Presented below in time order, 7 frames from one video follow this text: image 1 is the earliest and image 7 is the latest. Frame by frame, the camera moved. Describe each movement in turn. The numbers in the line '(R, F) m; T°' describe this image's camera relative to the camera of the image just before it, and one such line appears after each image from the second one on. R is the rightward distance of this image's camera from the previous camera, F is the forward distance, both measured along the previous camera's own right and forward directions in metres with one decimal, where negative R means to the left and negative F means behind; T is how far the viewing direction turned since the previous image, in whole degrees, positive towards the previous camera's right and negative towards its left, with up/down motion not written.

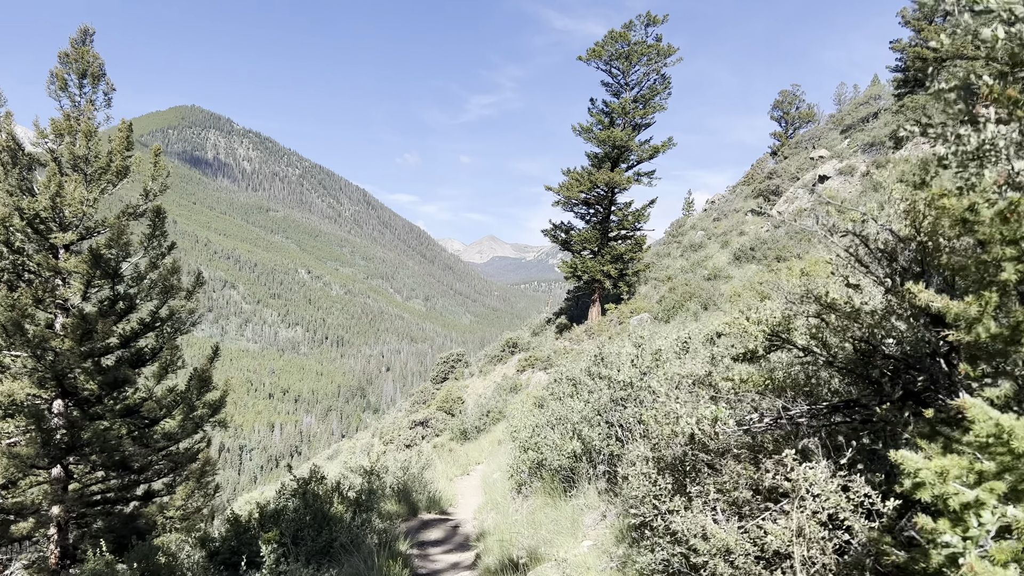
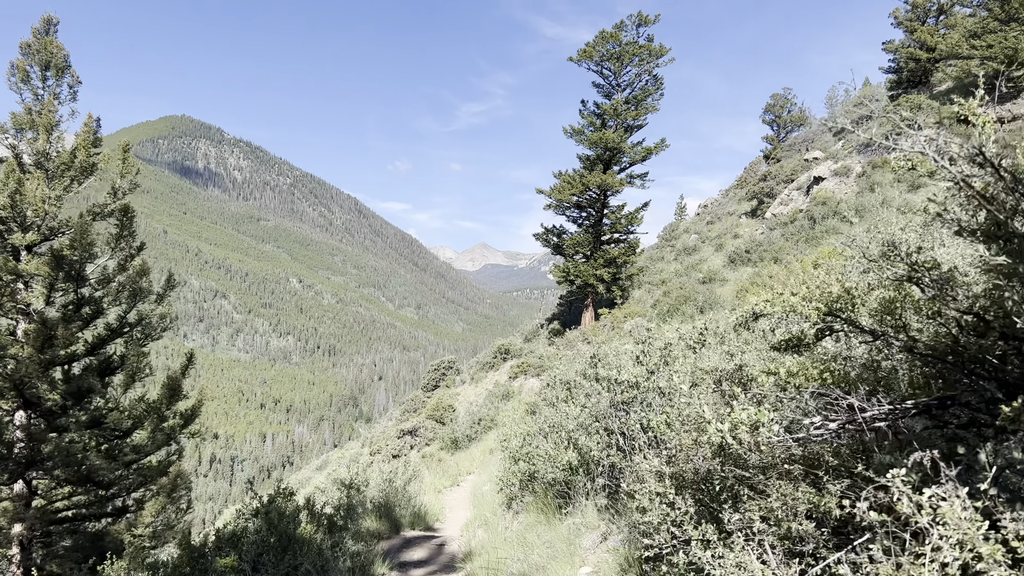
(+0.1, +0.5) m; +1°
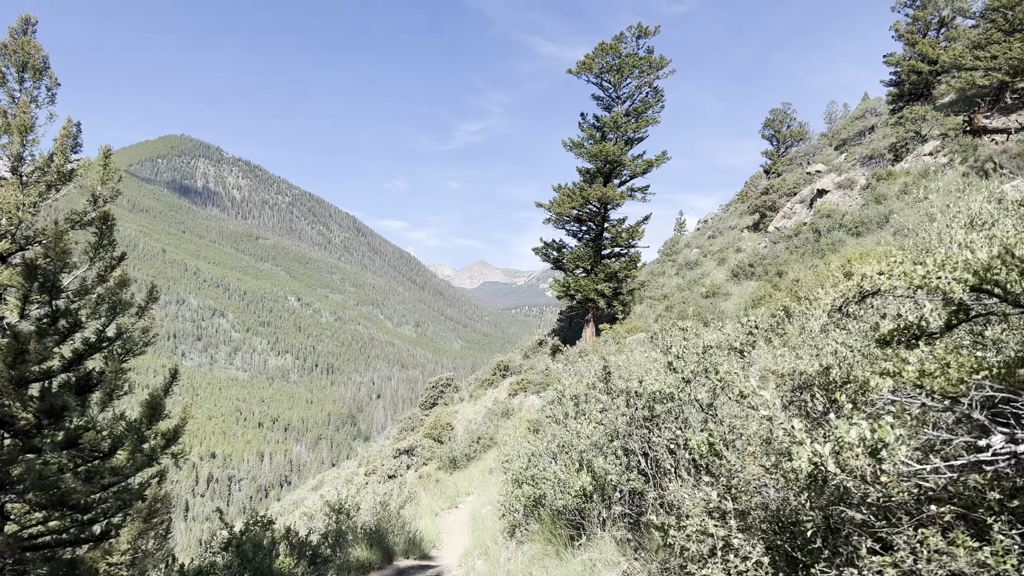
(0.0, +0.5) m; 0°
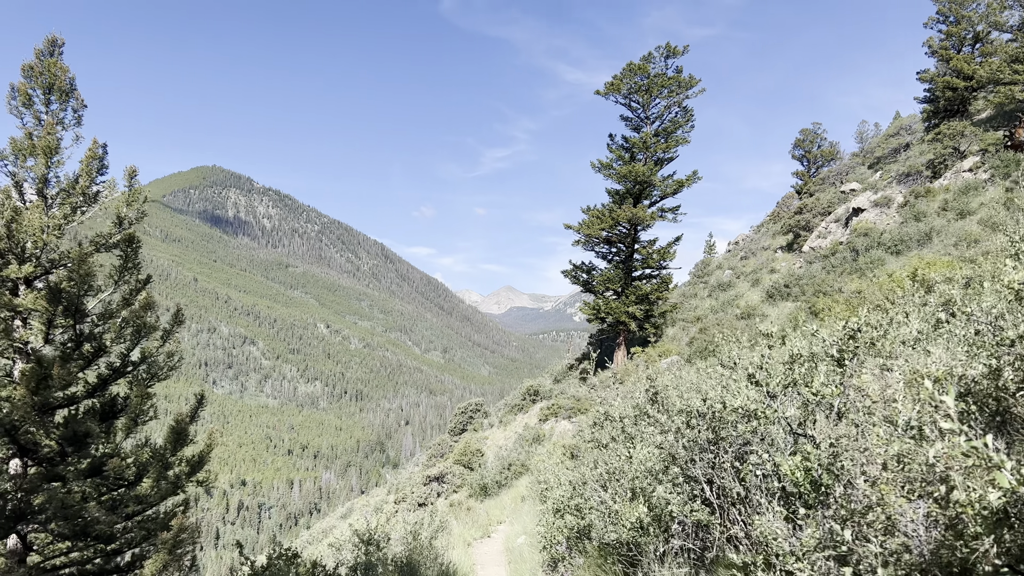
(-0.2, +0.2) m; -3°
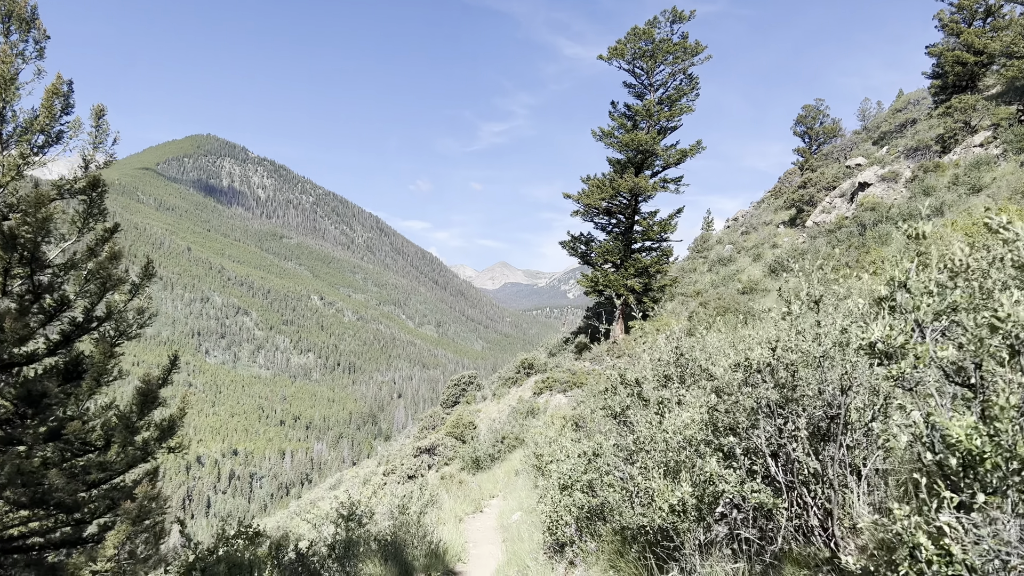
(-0.1, +1.0) m; +1°
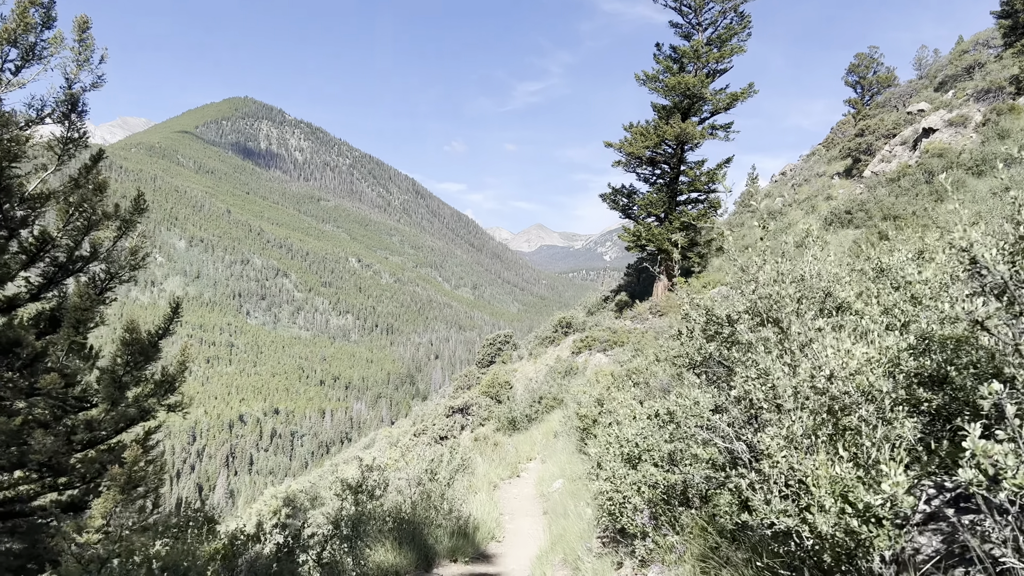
(-0.1, +1.5) m; -5°
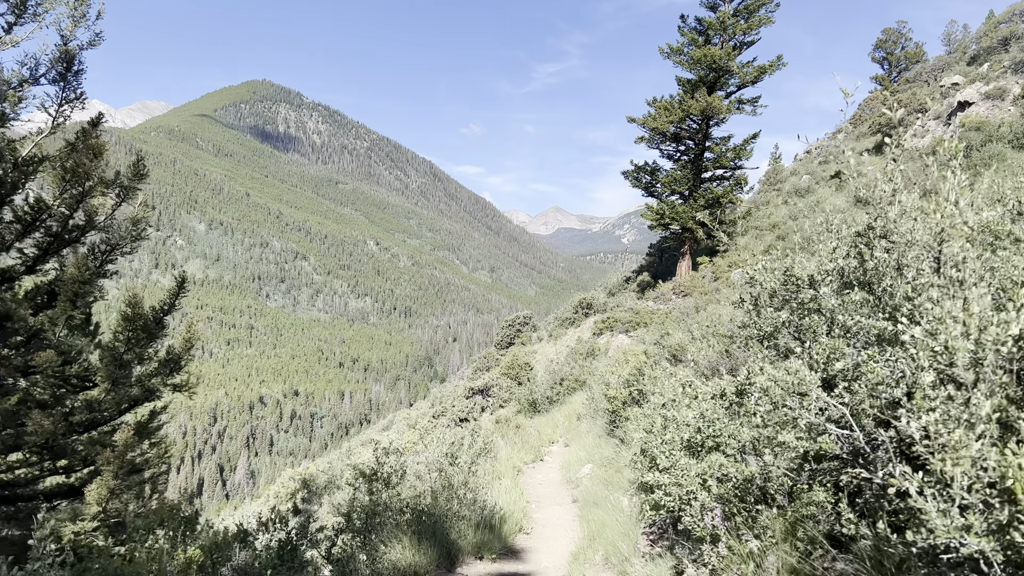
(-0.2, +0.7) m; -2°
